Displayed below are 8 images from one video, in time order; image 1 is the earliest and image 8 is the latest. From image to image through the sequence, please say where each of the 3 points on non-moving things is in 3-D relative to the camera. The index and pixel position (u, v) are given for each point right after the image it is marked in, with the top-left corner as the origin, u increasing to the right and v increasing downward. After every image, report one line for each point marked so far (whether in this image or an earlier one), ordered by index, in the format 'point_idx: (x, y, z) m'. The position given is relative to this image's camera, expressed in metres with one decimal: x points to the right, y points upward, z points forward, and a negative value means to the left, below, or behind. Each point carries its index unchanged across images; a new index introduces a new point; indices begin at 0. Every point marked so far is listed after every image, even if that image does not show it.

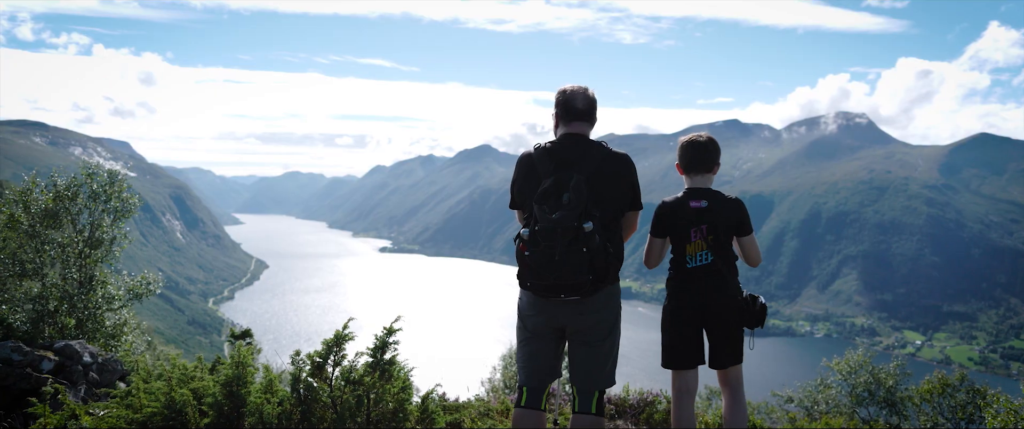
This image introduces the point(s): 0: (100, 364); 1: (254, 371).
0: (-10.8, -3.9, +16.4) m
1: (-3.6, -2.2, +8.6) m
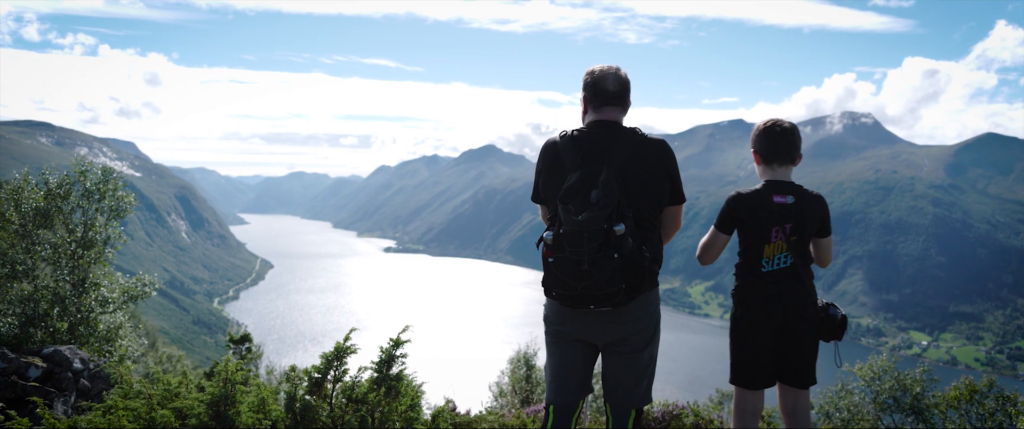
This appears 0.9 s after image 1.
0: (-10.5, -3.9, +15.7) m
1: (-3.3, -2.1, +7.8) m
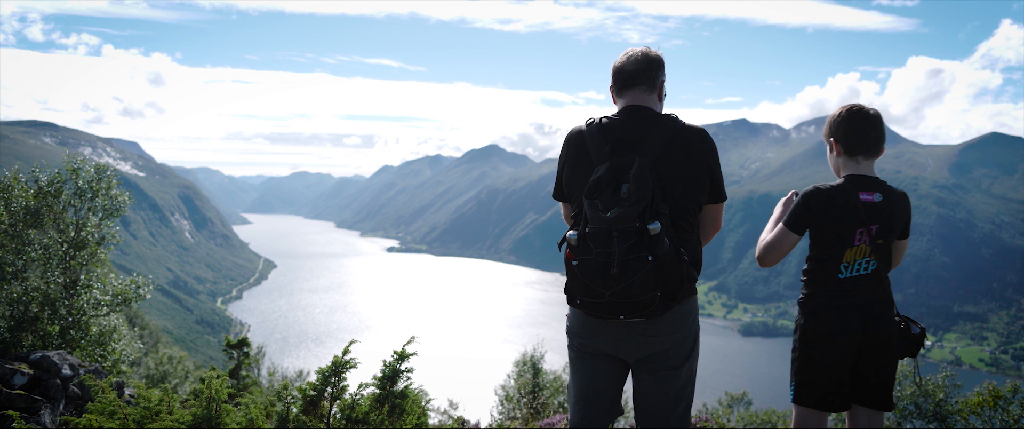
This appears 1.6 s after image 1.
0: (-10.3, -3.9, +15.0) m
1: (-3.2, -2.1, +7.1) m
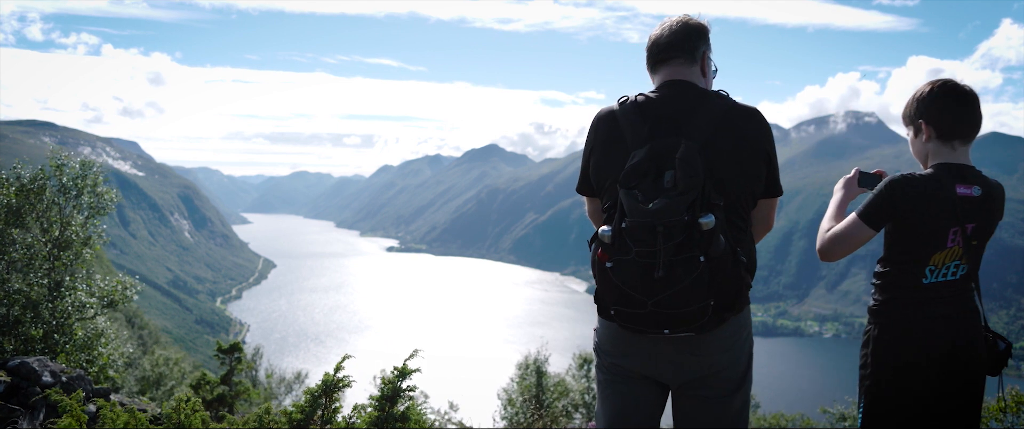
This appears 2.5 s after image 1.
0: (-10.2, -3.8, +14.3) m
1: (-3.0, -2.1, +6.3) m
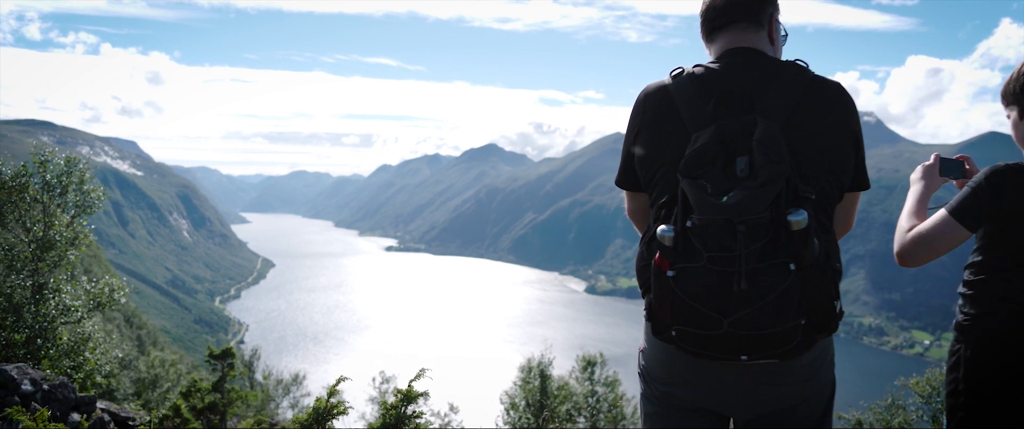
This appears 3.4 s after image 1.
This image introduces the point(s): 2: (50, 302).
0: (-10.0, -3.8, +13.5) m
1: (-2.9, -2.1, +5.6) m
2: (-14.1, -2.7, +19.3) m
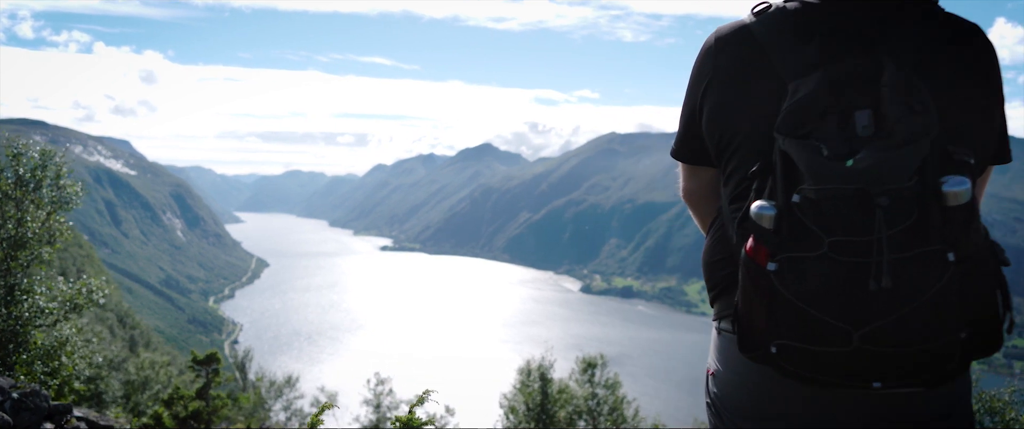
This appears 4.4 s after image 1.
0: (-10.0, -3.7, +12.5) m
1: (-2.7, -2.0, +4.7) m
2: (-14.1, -2.6, +18.4) m
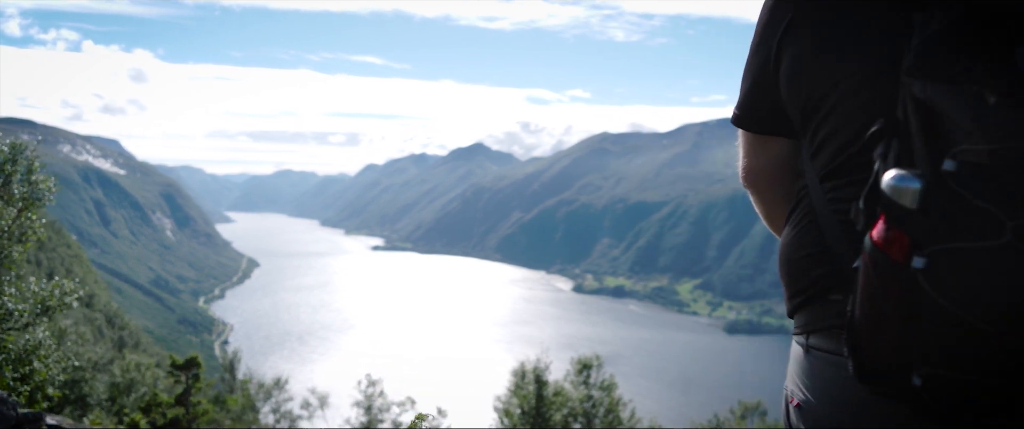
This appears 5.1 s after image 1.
0: (-10.0, -3.6, +11.7) m
1: (-2.7, -1.9, +4.0) m
2: (-14.2, -2.5, +17.5) m
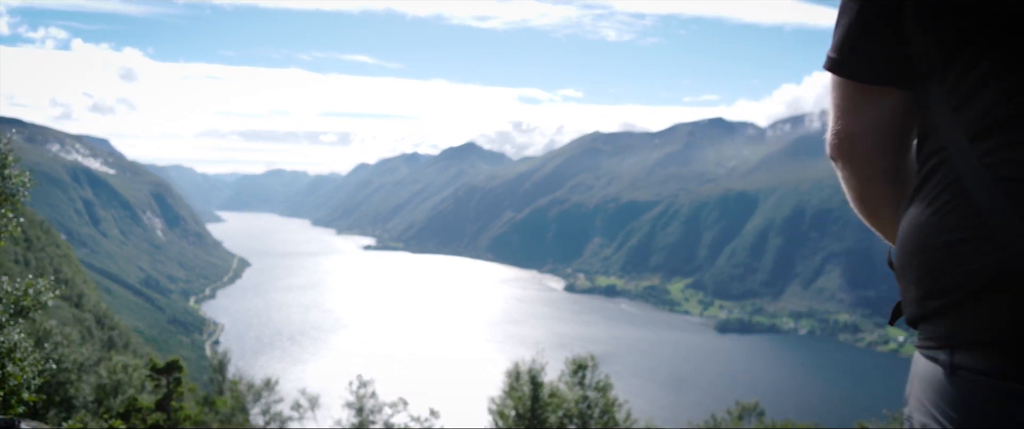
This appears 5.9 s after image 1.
0: (-10.0, -3.6, +11.0) m
1: (-2.6, -1.8, +3.4) m
2: (-14.3, -2.4, +16.7) m
